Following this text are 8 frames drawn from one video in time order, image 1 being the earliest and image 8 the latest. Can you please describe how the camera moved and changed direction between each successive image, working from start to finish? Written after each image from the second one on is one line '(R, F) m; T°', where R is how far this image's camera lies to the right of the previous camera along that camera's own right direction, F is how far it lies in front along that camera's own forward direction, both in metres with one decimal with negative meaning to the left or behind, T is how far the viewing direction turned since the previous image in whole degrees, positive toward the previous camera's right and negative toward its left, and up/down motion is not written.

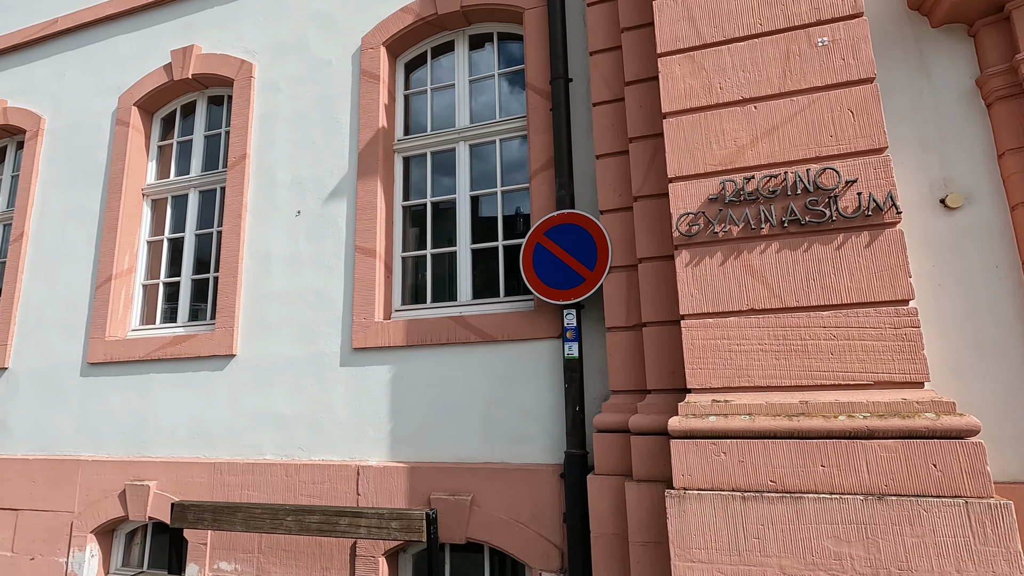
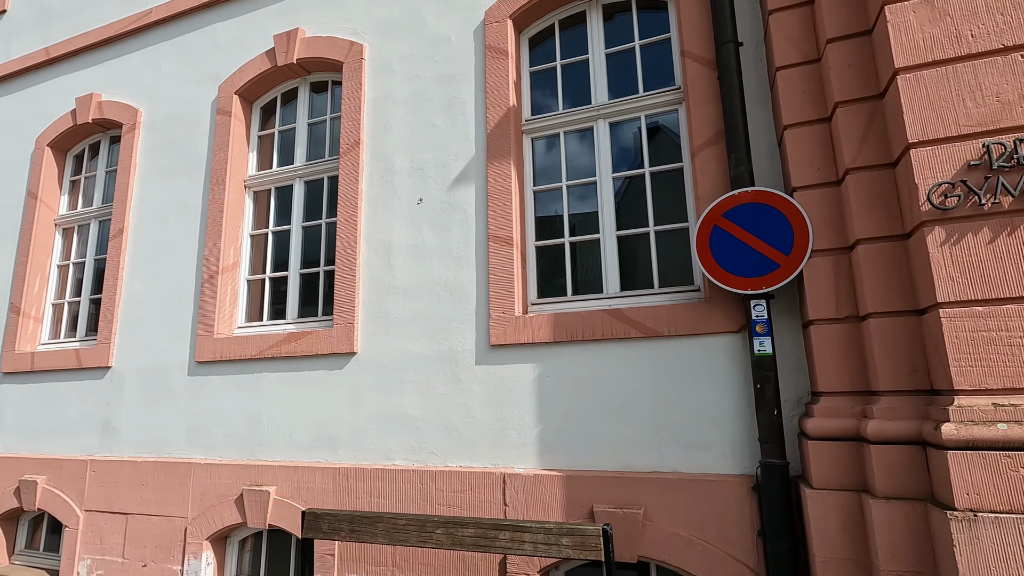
(-0.9, +0.3) m; -3°
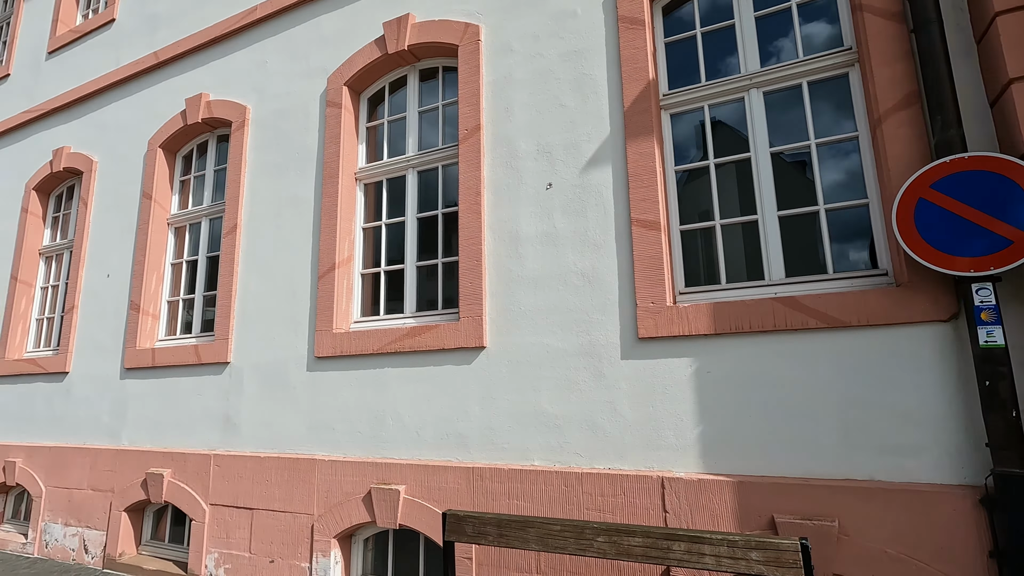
(-0.7, +0.2) m; -5°
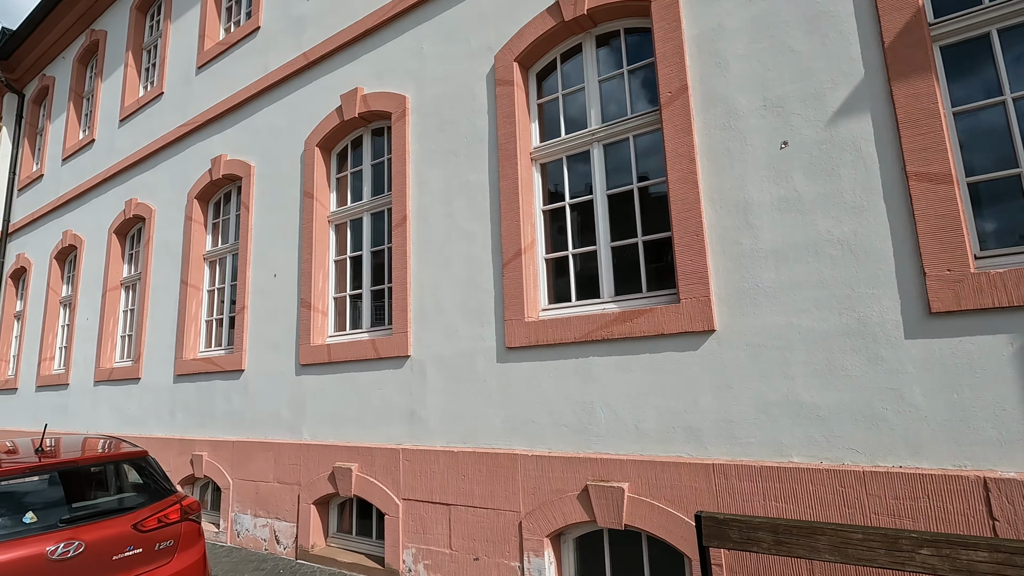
(-1.0, +0.3) m; -8°
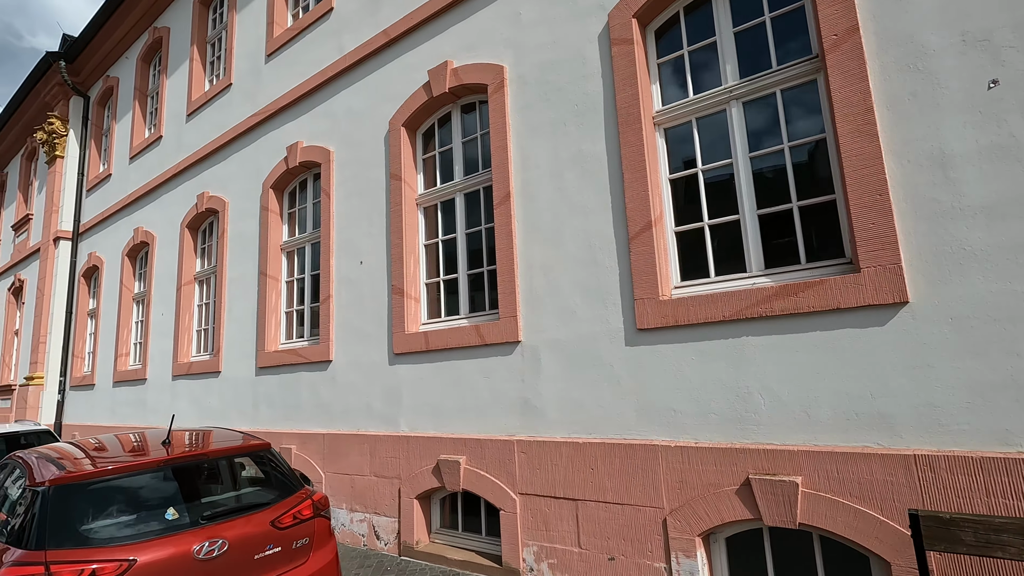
(-0.8, +0.3) m; -3°
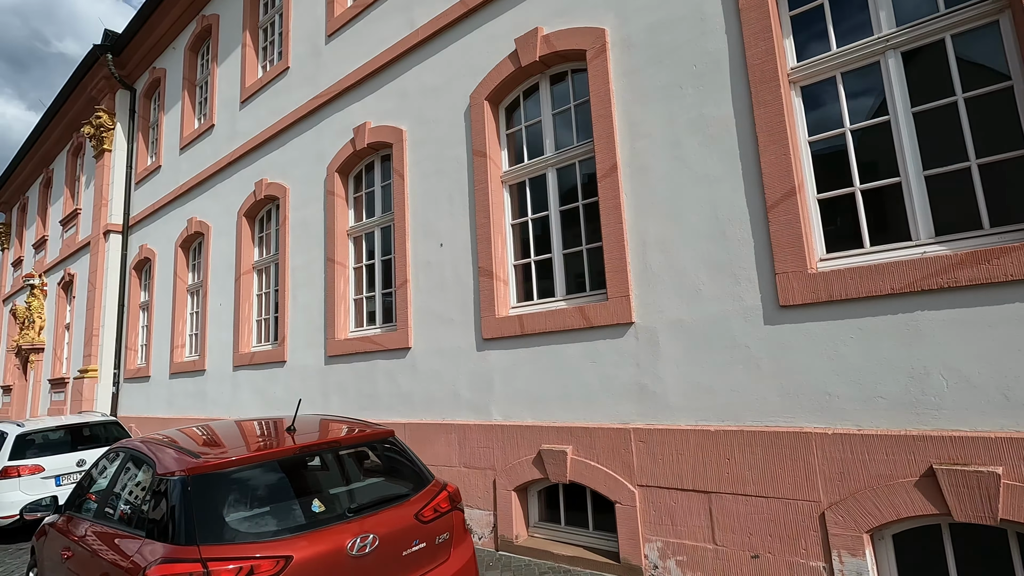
(-0.8, +0.3) m; -2°
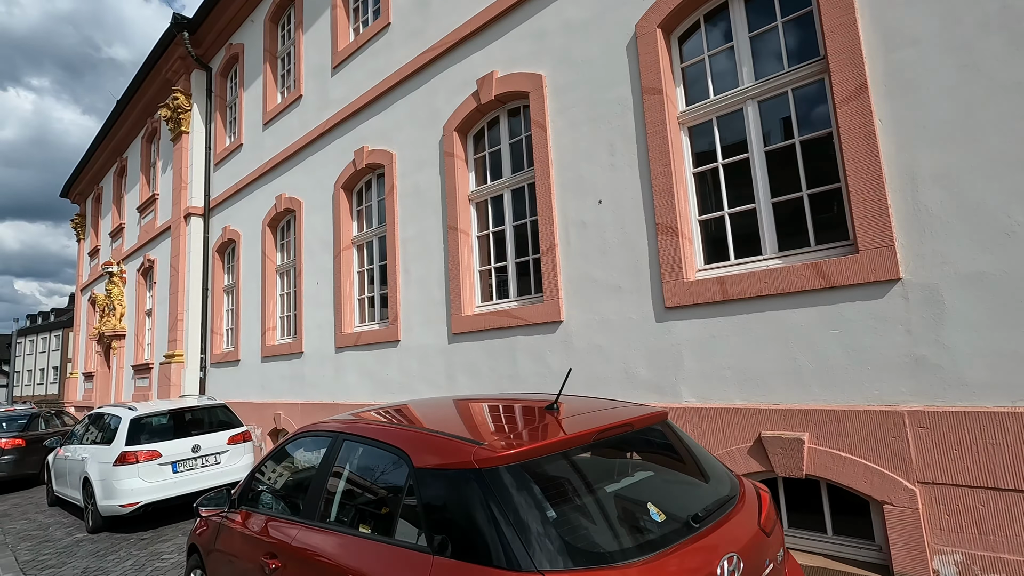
(-1.3, +0.7) m; -4°
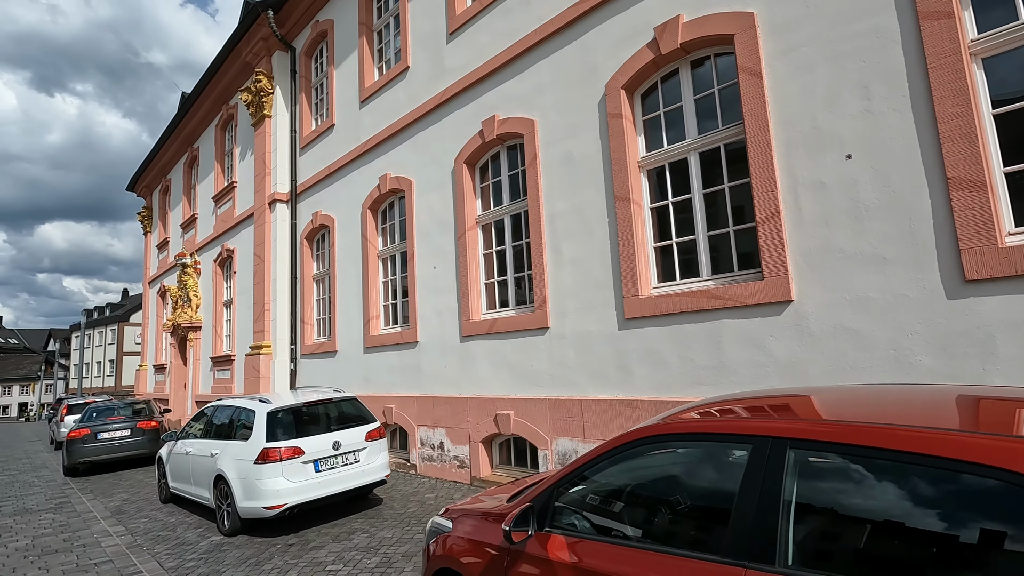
(-1.6, +0.7) m; -3°
